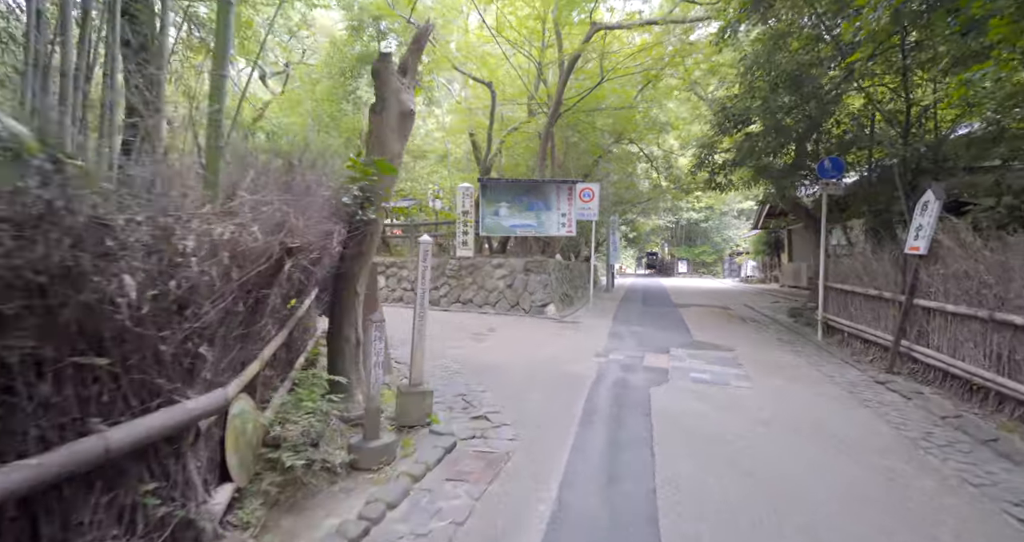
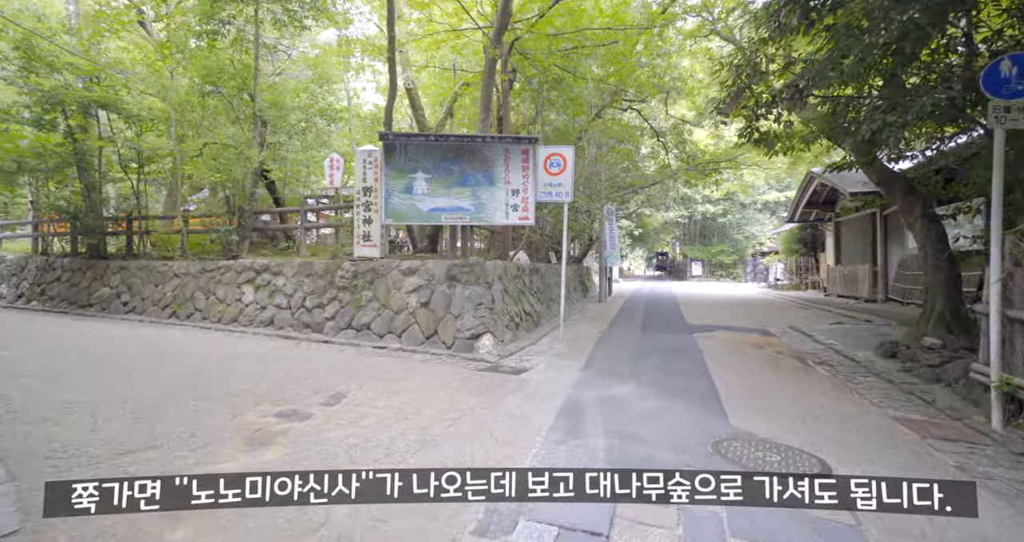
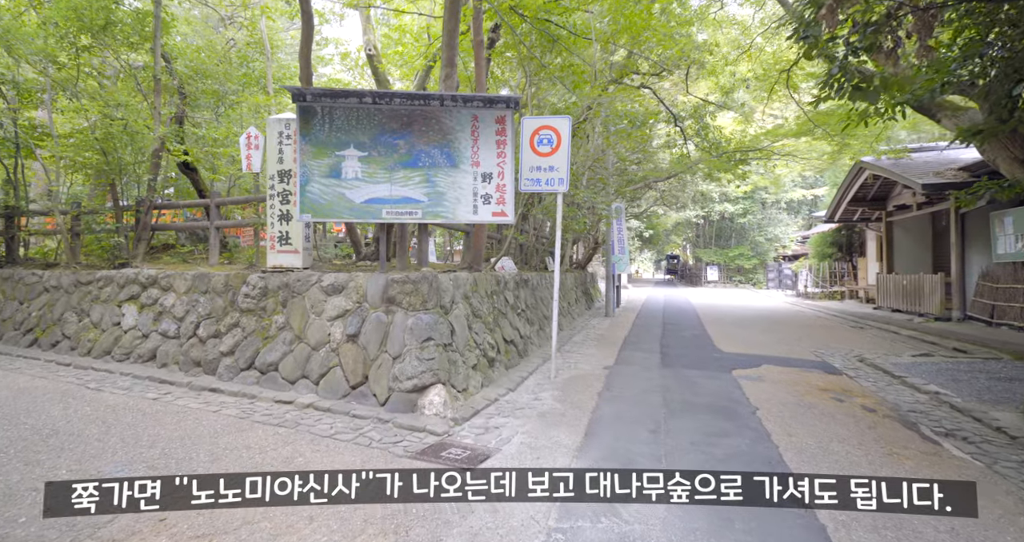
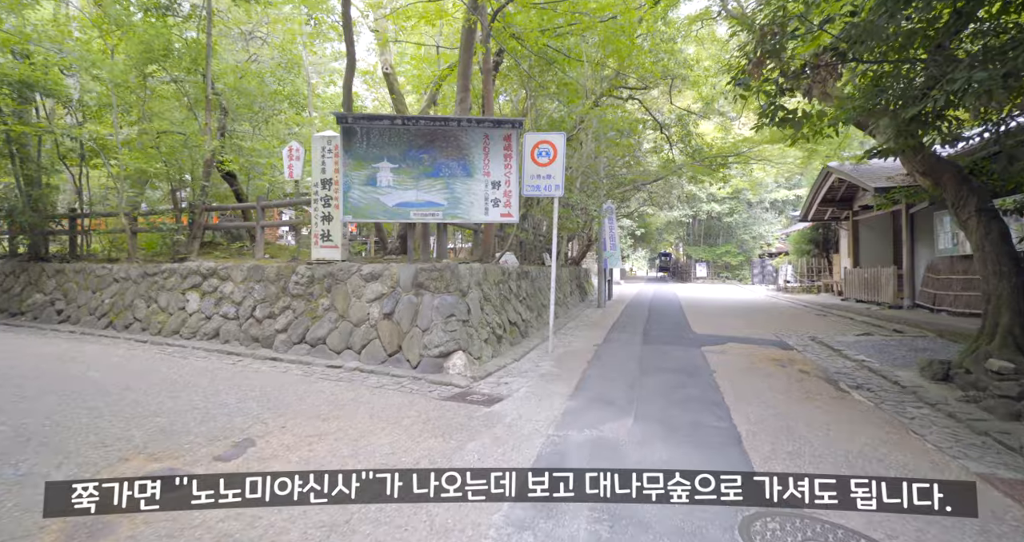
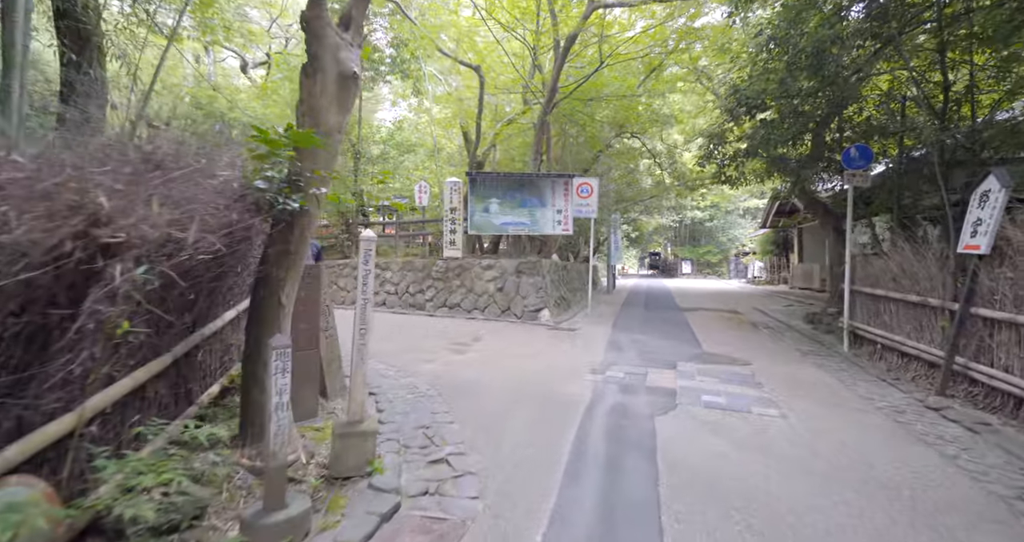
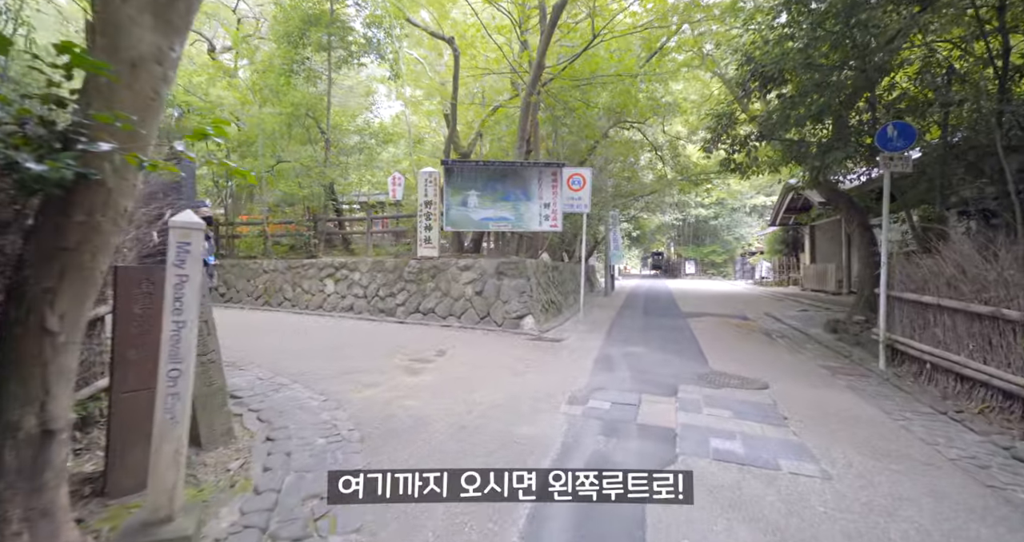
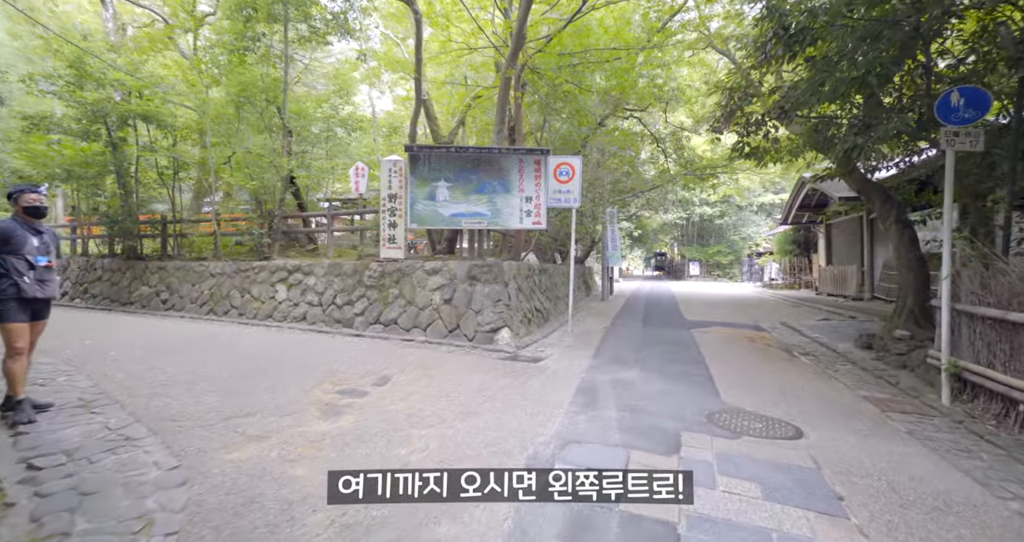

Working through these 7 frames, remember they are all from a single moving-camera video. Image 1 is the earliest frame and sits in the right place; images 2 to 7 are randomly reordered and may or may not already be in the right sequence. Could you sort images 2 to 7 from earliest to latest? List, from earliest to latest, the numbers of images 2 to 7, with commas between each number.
5, 6, 7, 2, 4, 3
